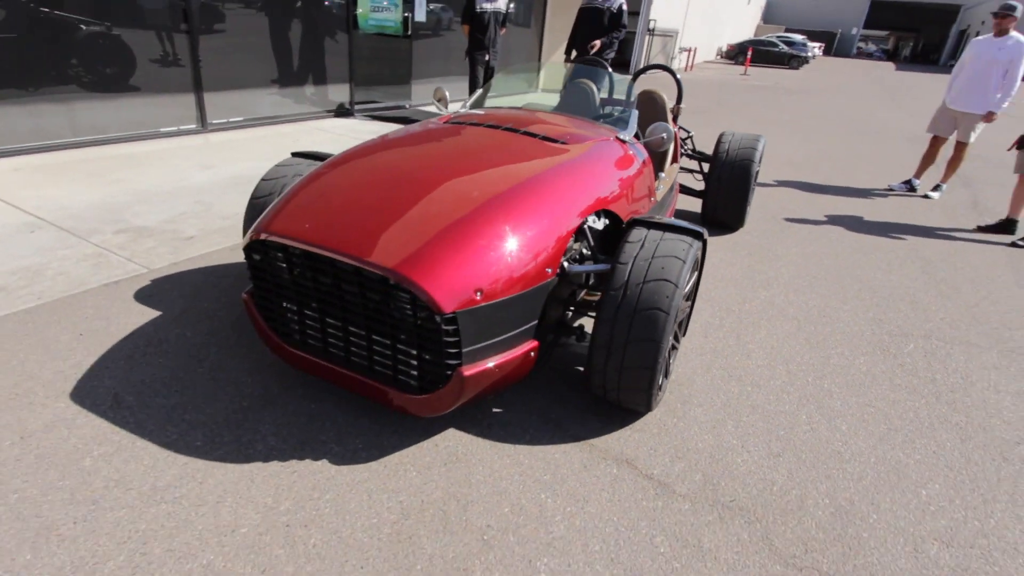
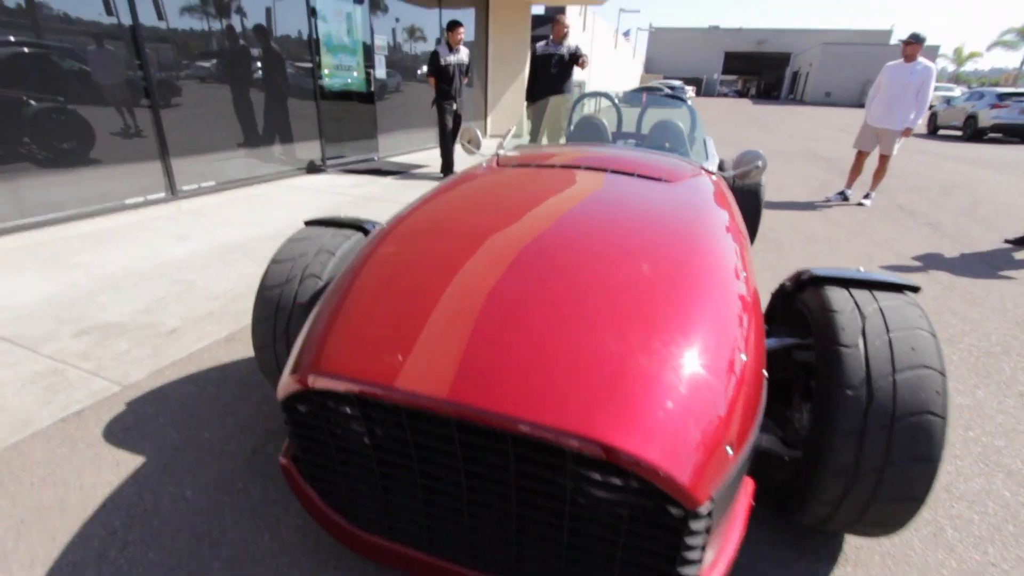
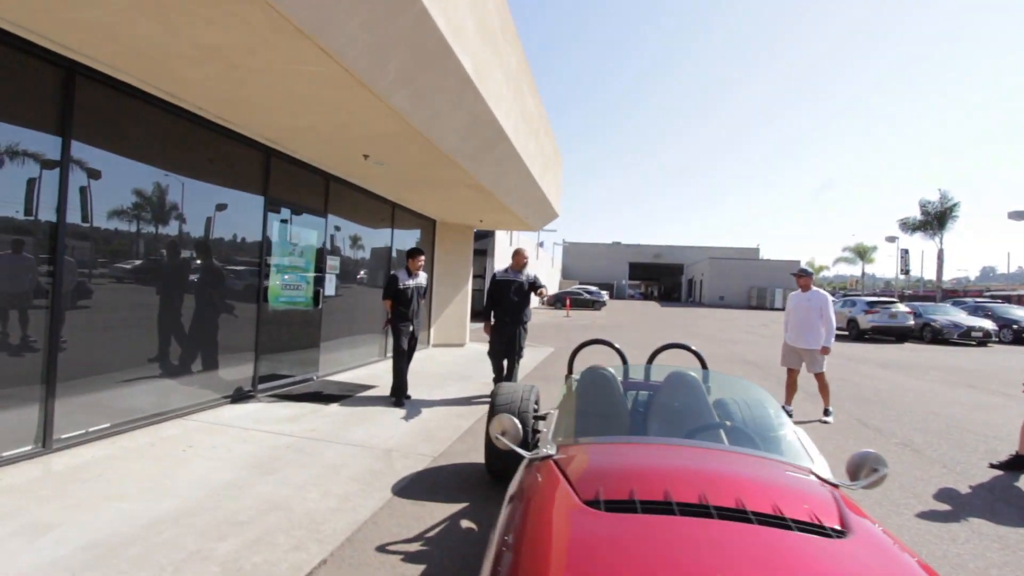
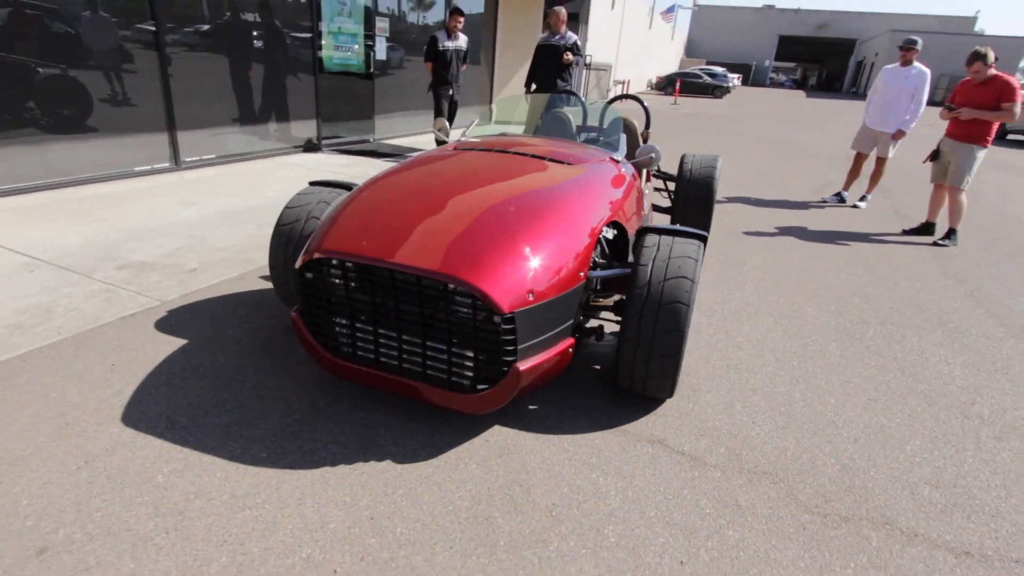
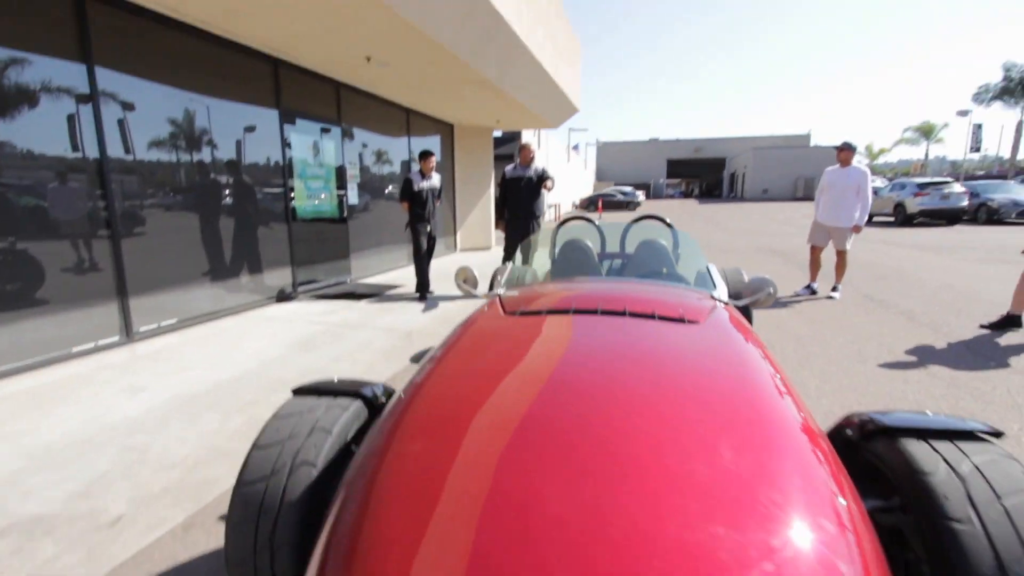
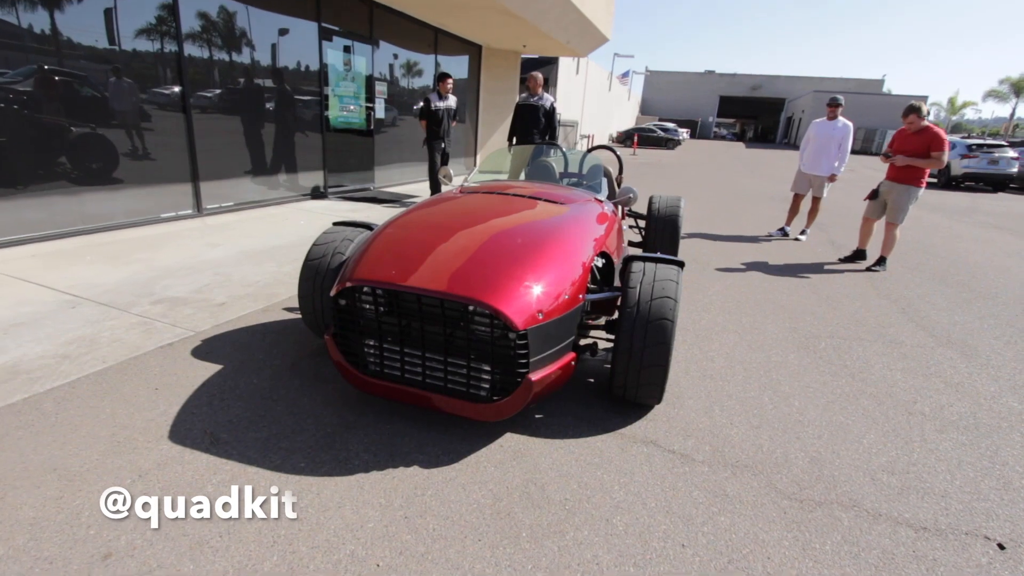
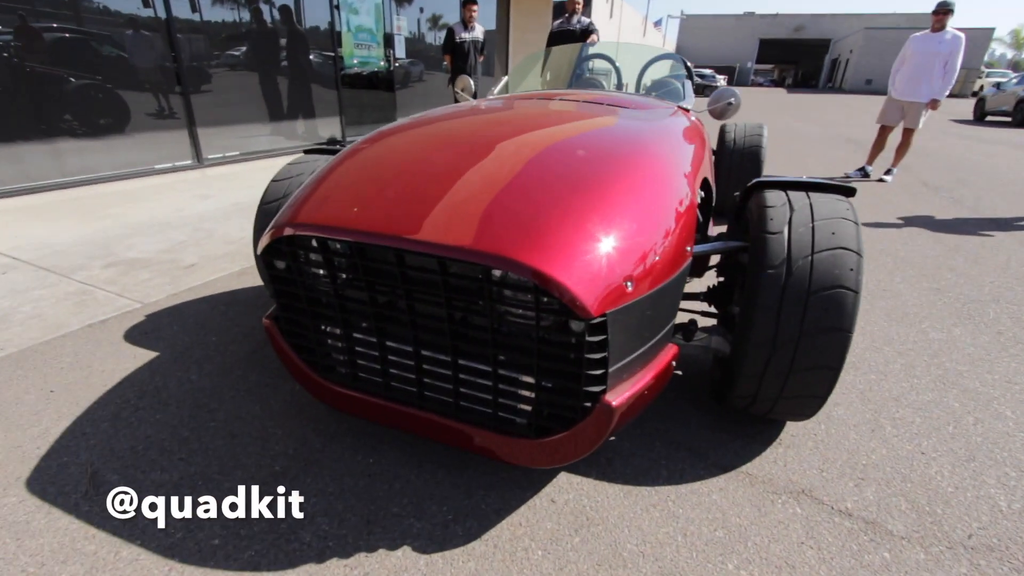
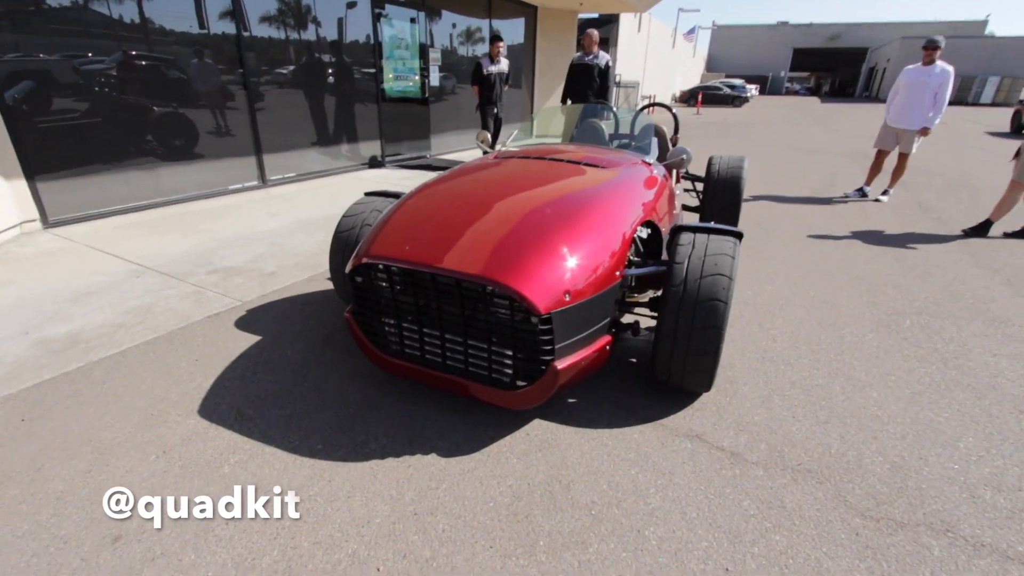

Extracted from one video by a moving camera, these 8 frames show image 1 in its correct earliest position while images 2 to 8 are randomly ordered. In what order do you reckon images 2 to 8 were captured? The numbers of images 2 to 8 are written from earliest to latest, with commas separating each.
4, 6, 8, 7, 2, 5, 3
